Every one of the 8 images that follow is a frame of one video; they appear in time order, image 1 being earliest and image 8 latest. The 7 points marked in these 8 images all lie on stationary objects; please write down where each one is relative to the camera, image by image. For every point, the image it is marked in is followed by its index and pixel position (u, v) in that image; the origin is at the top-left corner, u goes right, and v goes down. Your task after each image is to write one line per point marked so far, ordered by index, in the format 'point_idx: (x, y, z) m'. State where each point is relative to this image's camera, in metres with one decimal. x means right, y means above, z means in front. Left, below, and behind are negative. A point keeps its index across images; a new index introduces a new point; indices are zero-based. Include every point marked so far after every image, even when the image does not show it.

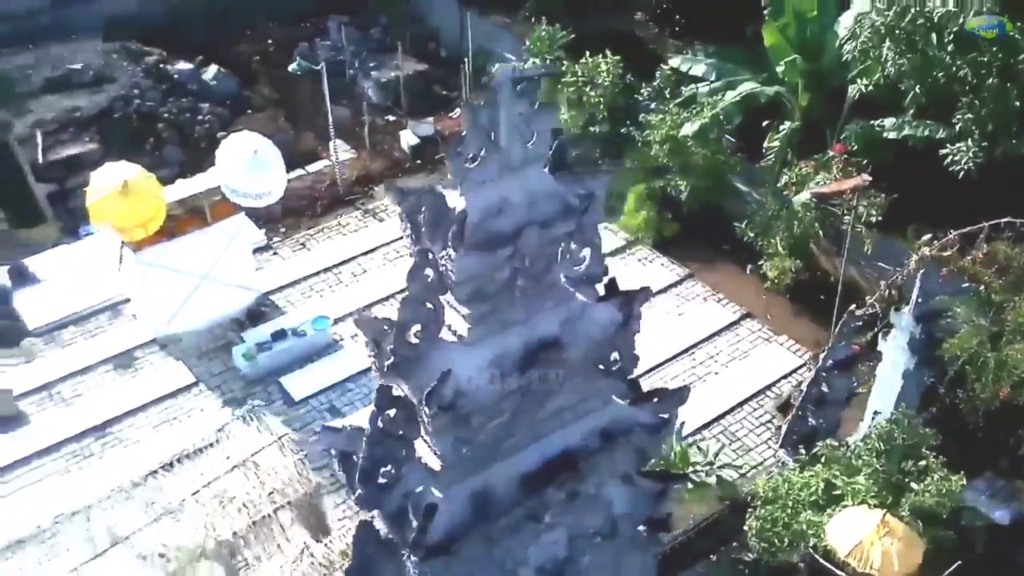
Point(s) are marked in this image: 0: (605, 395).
0: (+0.6, -0.7, +5.9) m
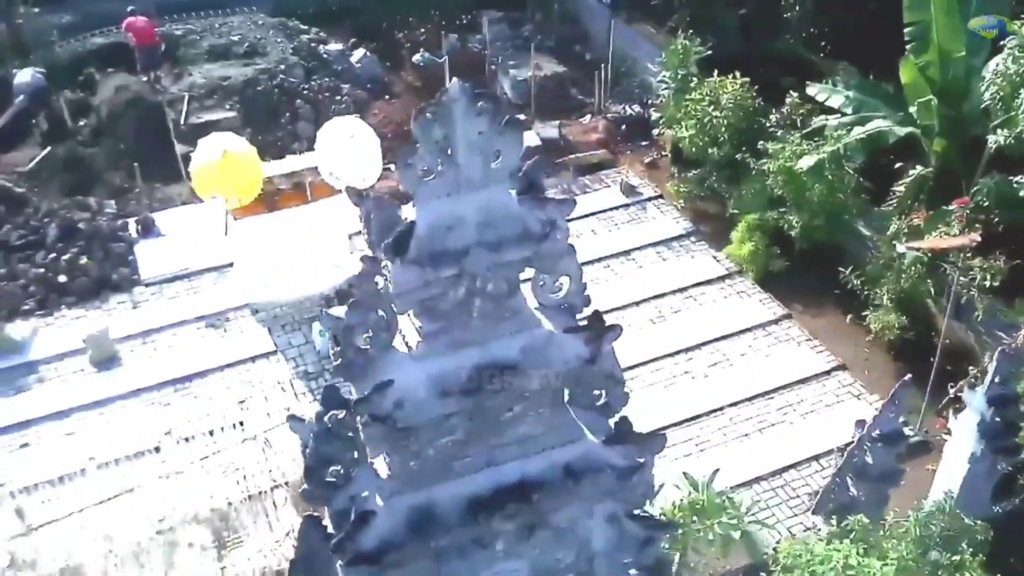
0: (+0.4, -0.9, +5.7) m
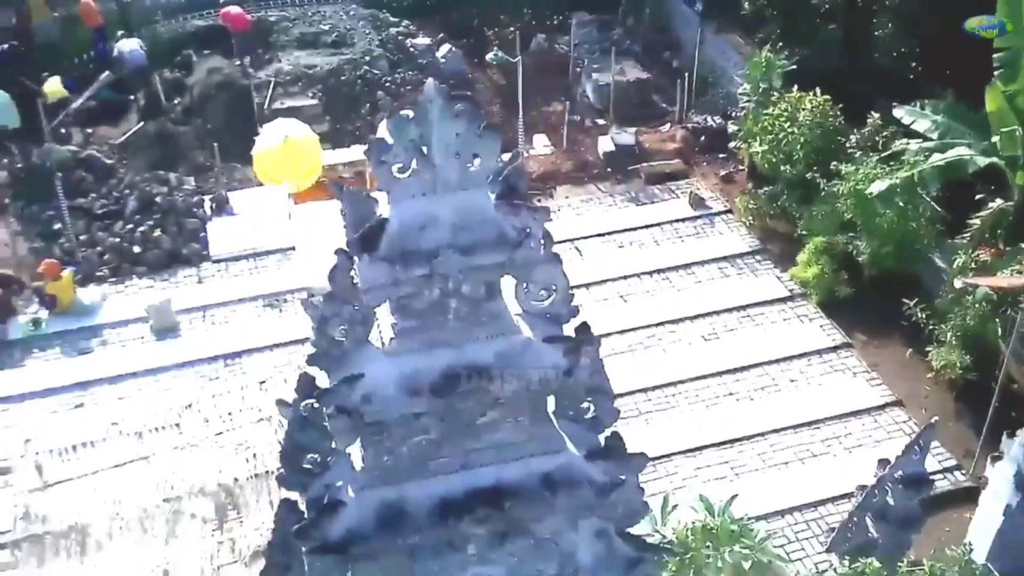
0: (+0.2, -0.9, +5.6) m
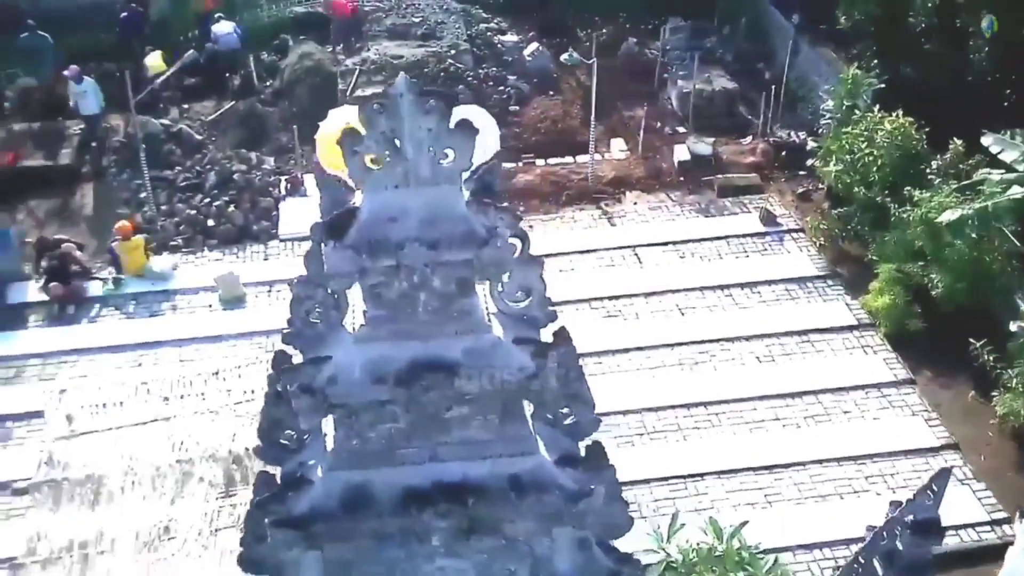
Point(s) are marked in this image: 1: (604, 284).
0: (+0.1, -0.9, +5.6) m
1: (+1.3, +0.1, +13.4) m
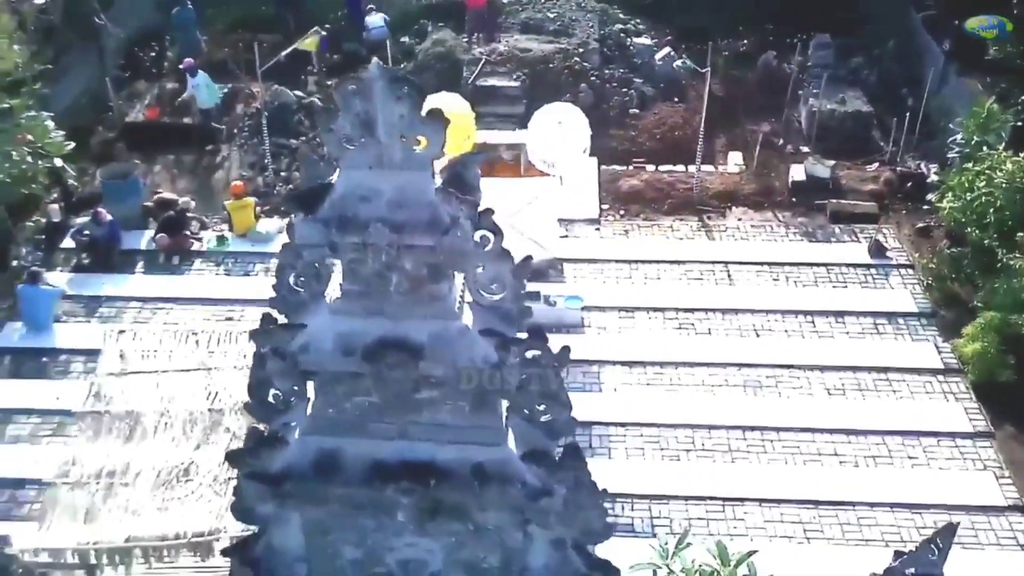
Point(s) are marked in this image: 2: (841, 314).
0: (-0.1, -0.9, +5.7) m
1: (+2.4, -0.1, +13.2) m
2: (+4.5, -0.4, +12.9) m
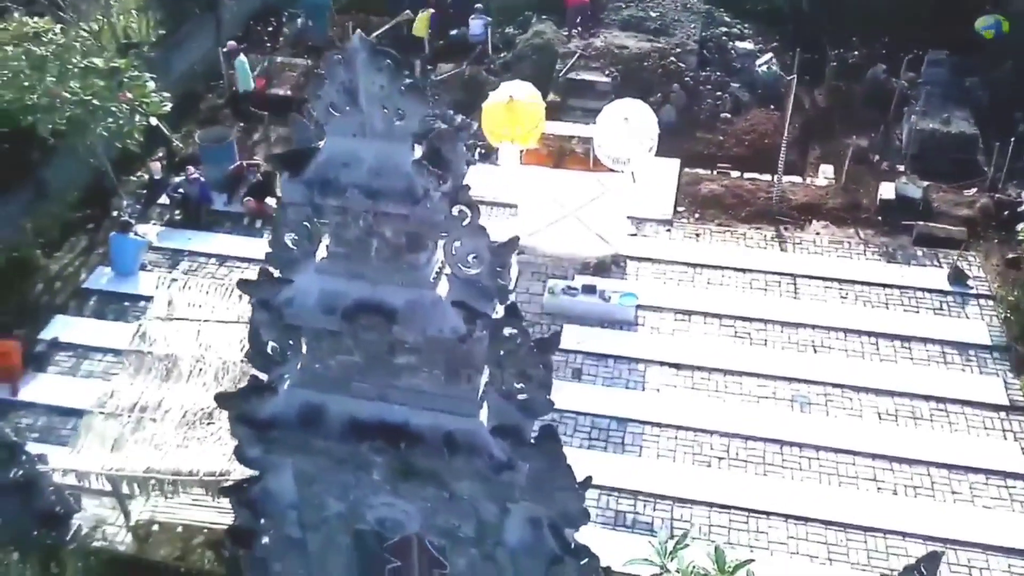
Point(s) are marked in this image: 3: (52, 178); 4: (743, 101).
0: (-0.3, -0.7, +5.9) m
1: (+3.2, -0.2, +13.0) m
2: (+5.2, -0.7, +12.5) m
3: (-6.8, +1.6, +14.1) m
4: (+4.1, +3.3, +17.1) m
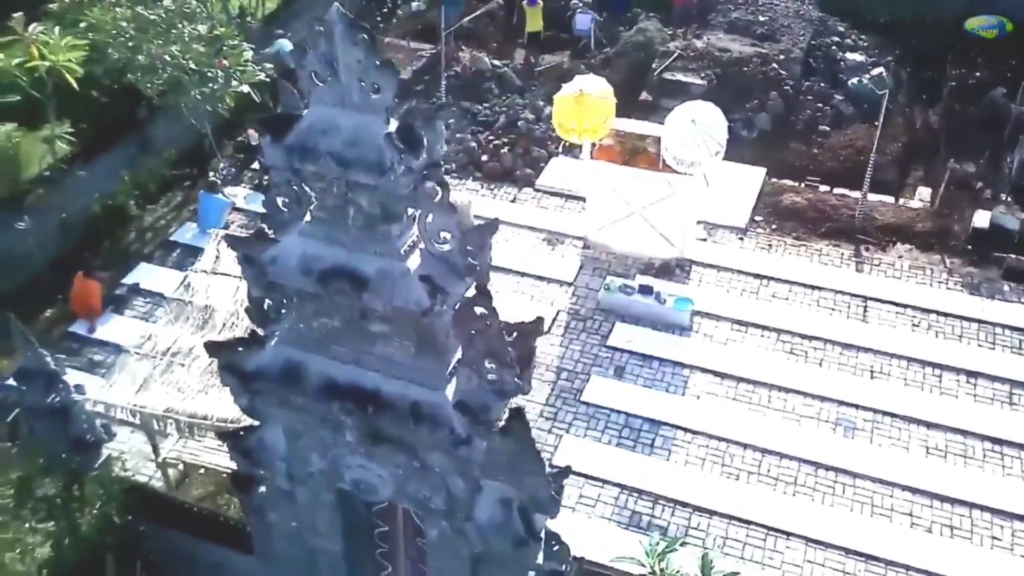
0: (-0.5, -0.6, +6.0) m
1: (+3.9, -0.5, +12.6) m
2: (+5.8, -1.1, +11.9) m
3: (-5.6, +2.4, +15.0) m
4: (+5.7, +3.0, +16.5) m
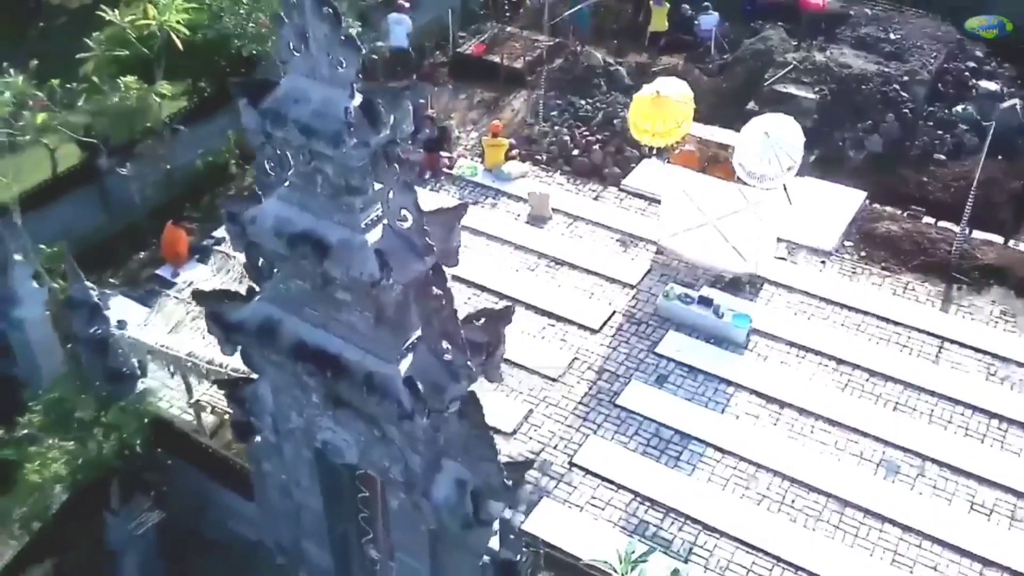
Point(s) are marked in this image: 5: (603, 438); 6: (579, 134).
0: (-0.8, -0.4, +6.2) m
1: (+4.6, -0.9, +12.0) m
2: (+6.2, -1.7, +11.0) m
3: (-4.0, +3.1, +15.8) m
4: (+7.4, +2.3, +15.6) m
5: (+1.0, -1.7, +10.9) m
6: (+1.1, +2.6, +16.1) m
